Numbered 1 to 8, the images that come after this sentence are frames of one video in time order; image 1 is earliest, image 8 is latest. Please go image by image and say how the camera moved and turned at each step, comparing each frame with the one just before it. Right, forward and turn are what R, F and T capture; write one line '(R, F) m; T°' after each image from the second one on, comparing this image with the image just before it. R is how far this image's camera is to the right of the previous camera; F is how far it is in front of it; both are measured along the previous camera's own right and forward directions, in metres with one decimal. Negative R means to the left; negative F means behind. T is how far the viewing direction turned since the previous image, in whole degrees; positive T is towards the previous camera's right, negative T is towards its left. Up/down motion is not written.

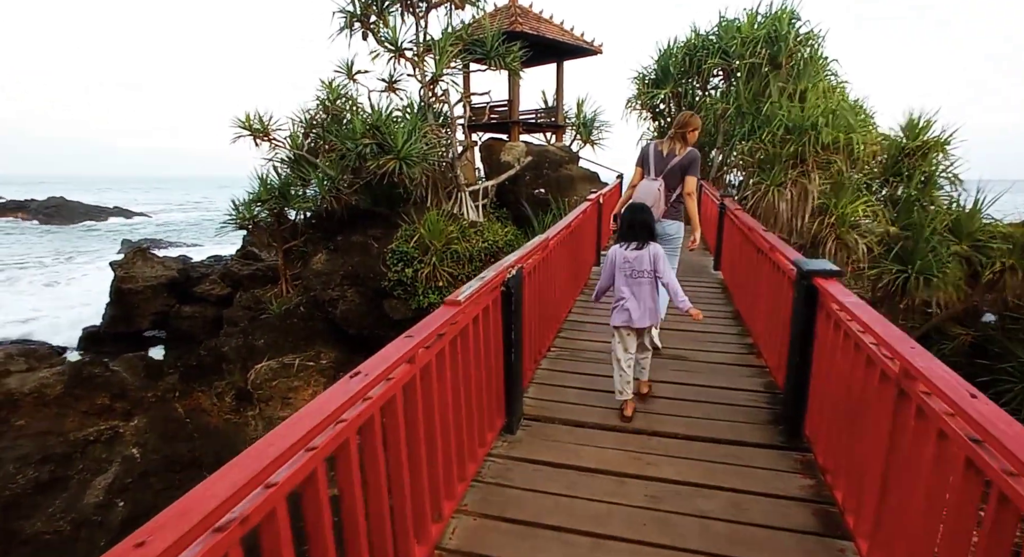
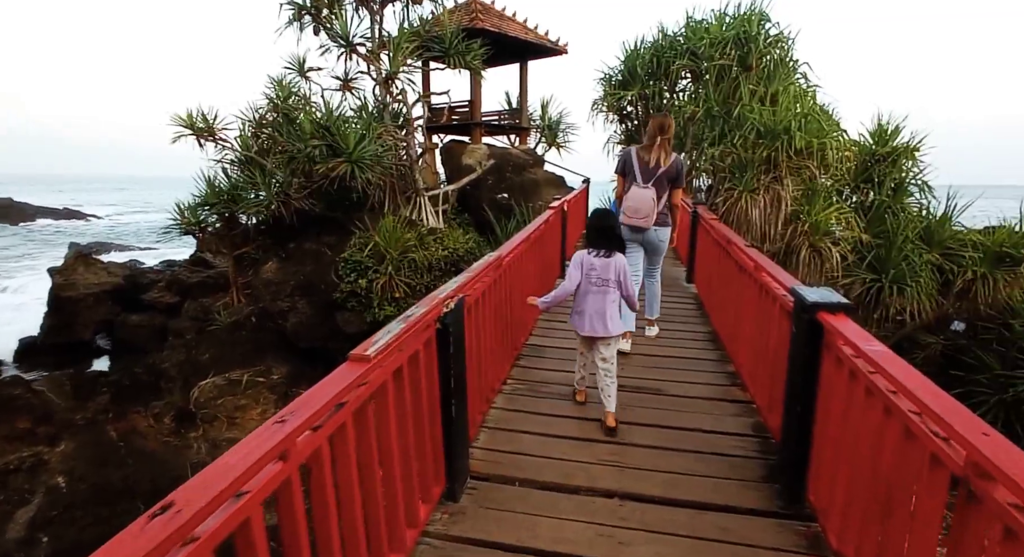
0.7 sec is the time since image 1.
(+0.1, +0.4) m; +3°
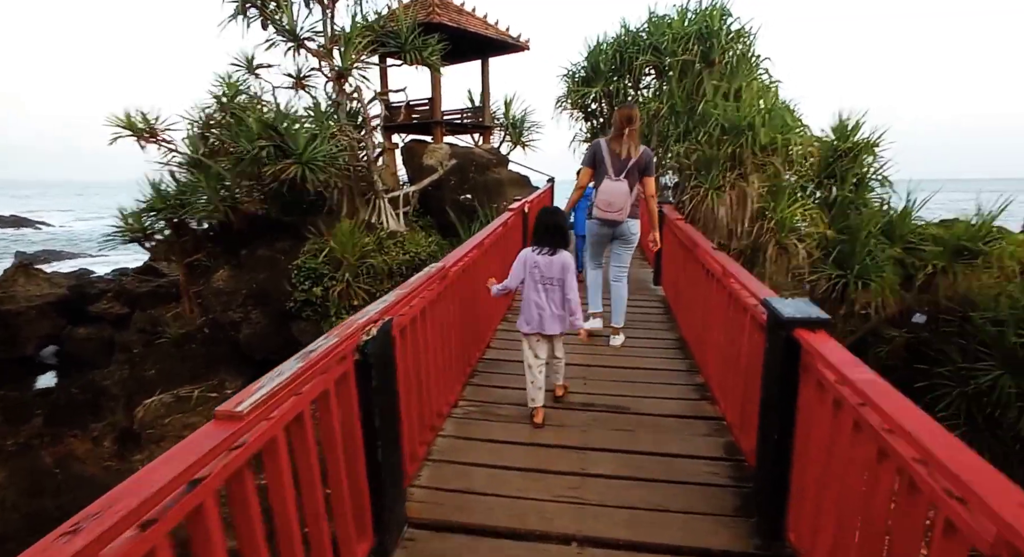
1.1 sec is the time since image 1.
(+0.1, +0.2) m; +3°
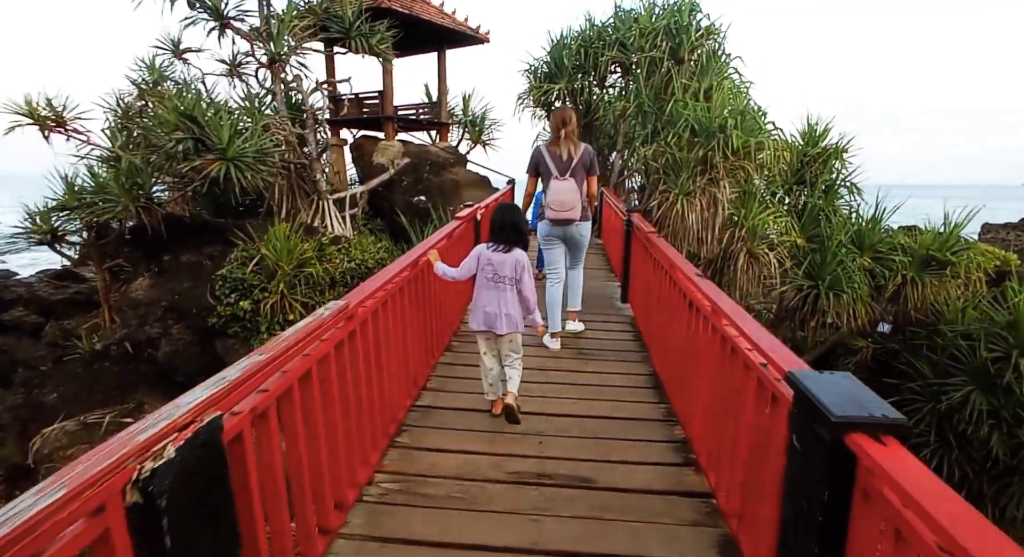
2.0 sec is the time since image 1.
(+0.1, +0.6) m; +4°
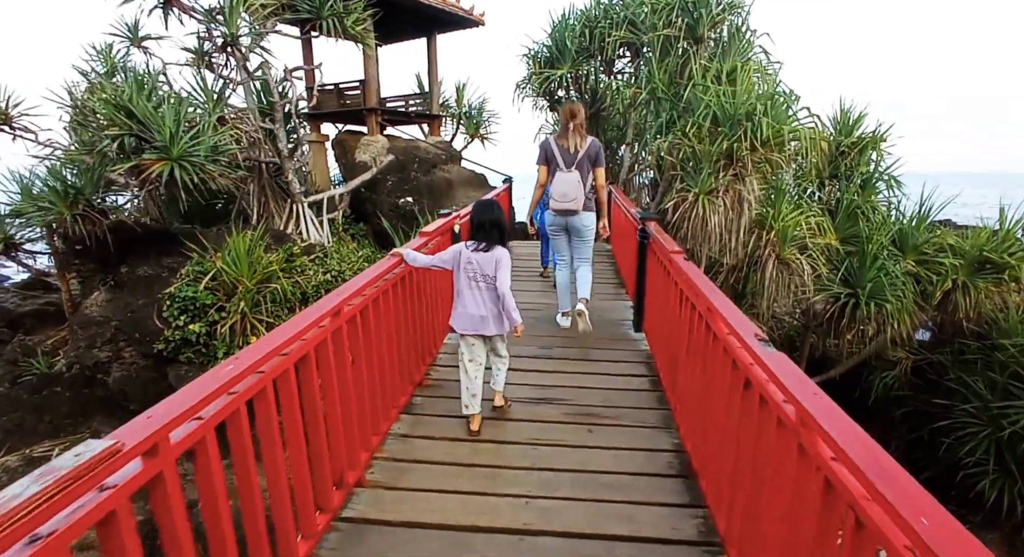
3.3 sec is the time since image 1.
(+0.1, +0.8) m; -1°
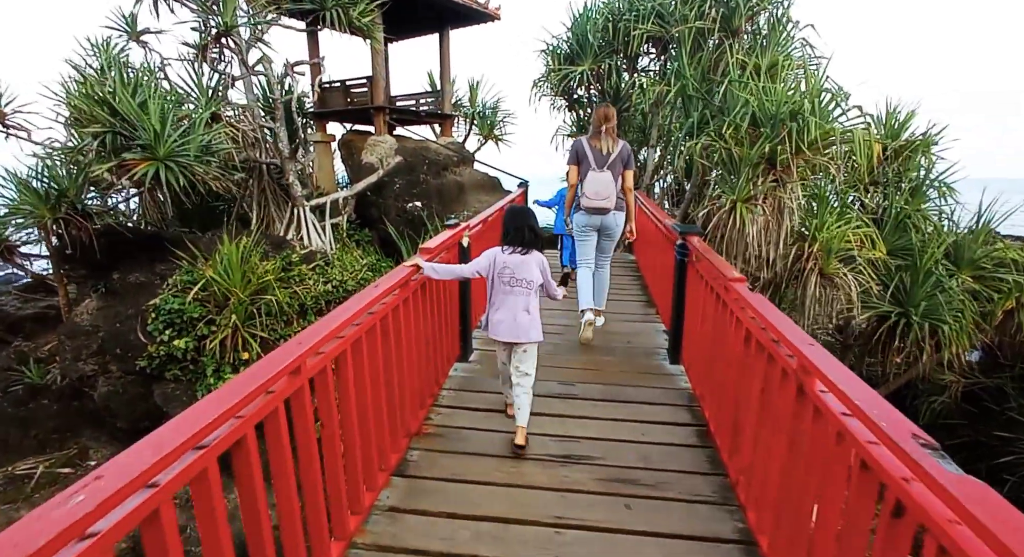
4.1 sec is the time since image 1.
(0.0, +0.5) m; -1°
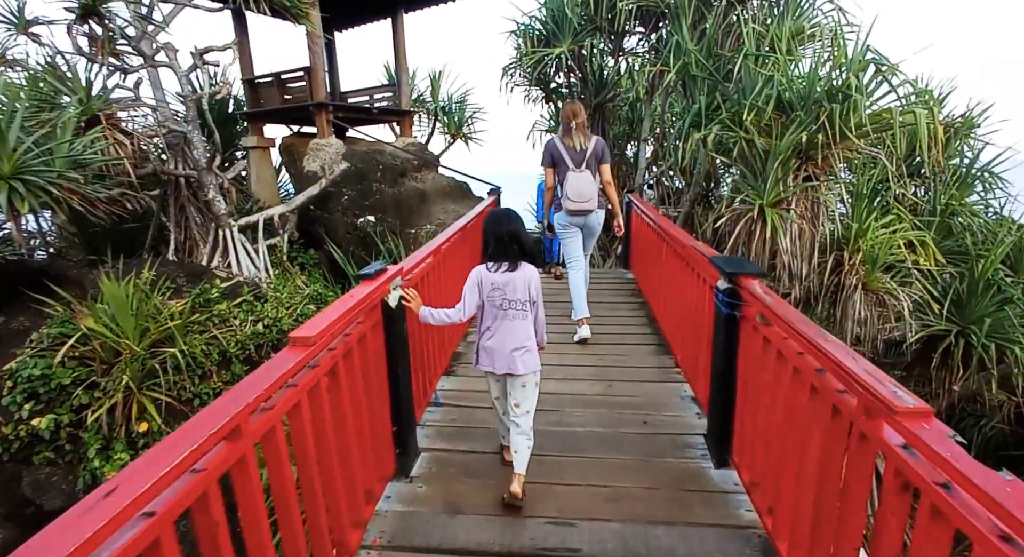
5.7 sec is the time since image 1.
(+0.1, +1.0) m; +2°
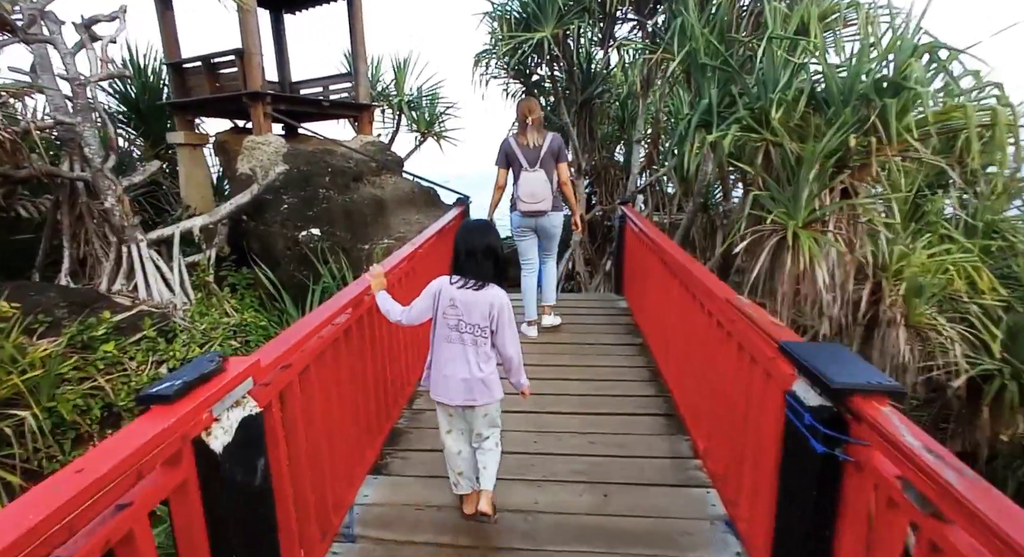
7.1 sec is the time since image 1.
(+0.1, +0.8) m; +2°
